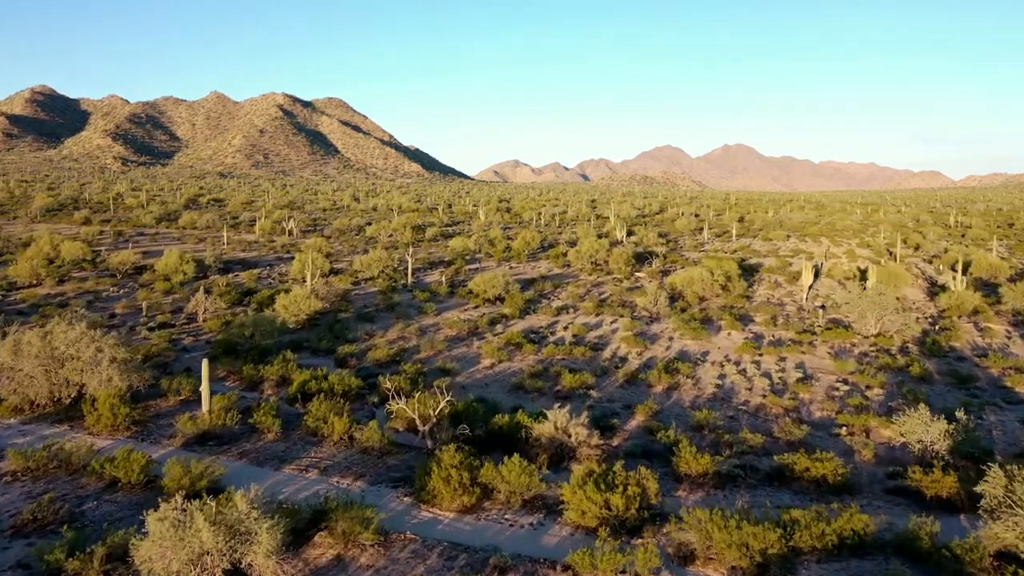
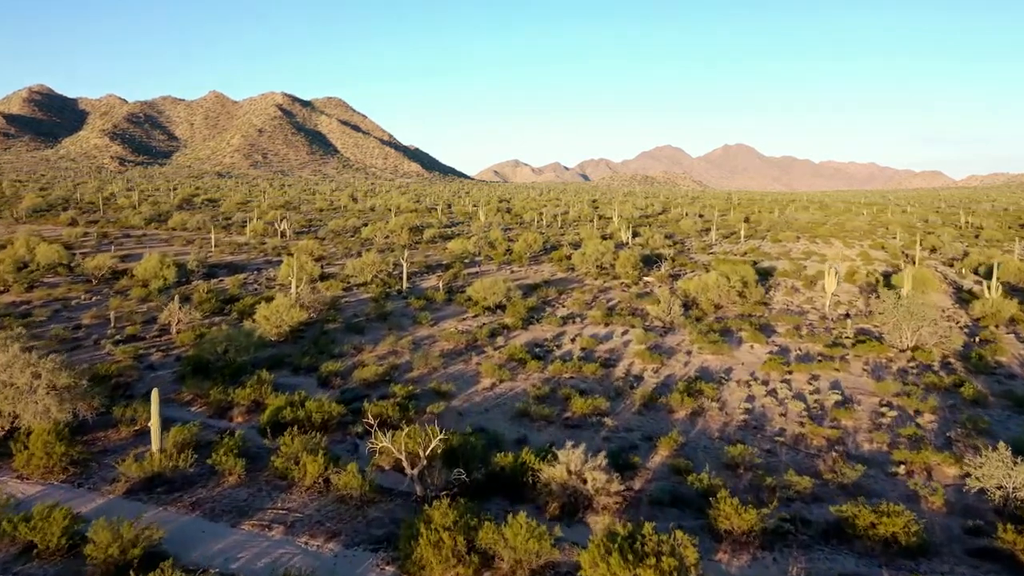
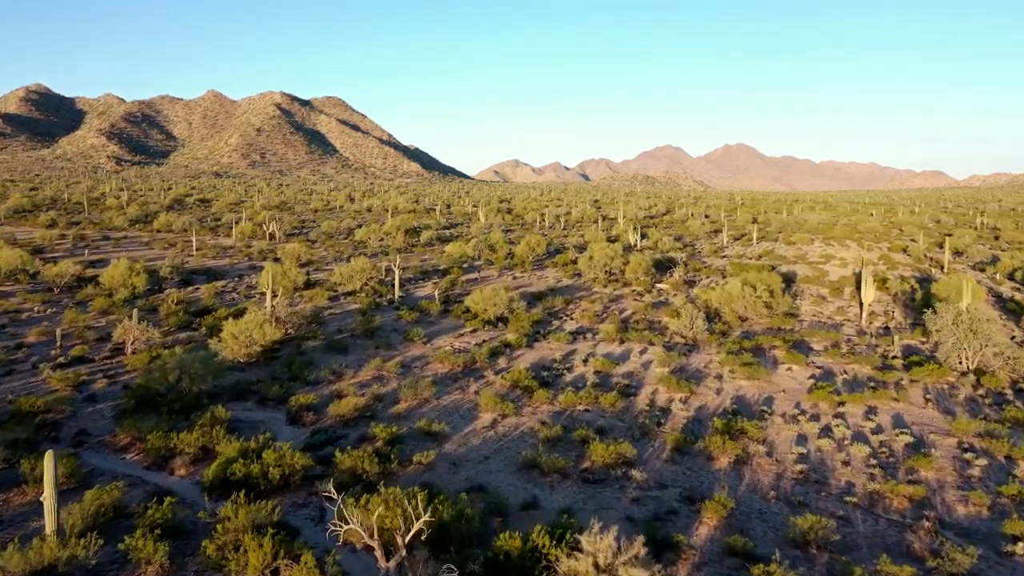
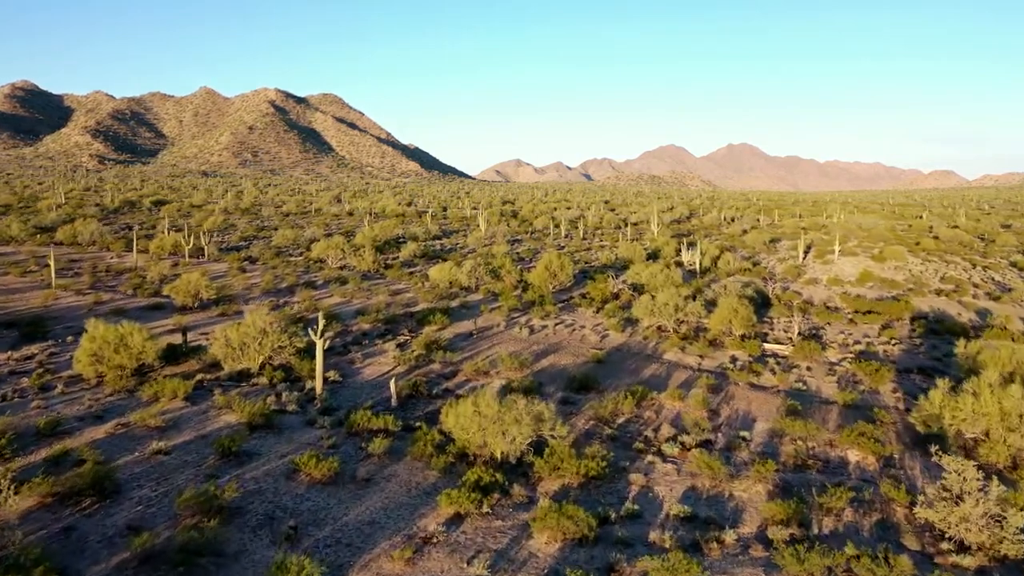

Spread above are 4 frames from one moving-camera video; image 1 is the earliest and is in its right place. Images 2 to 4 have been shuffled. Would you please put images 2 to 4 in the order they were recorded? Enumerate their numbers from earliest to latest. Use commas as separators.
2, 3, 4
